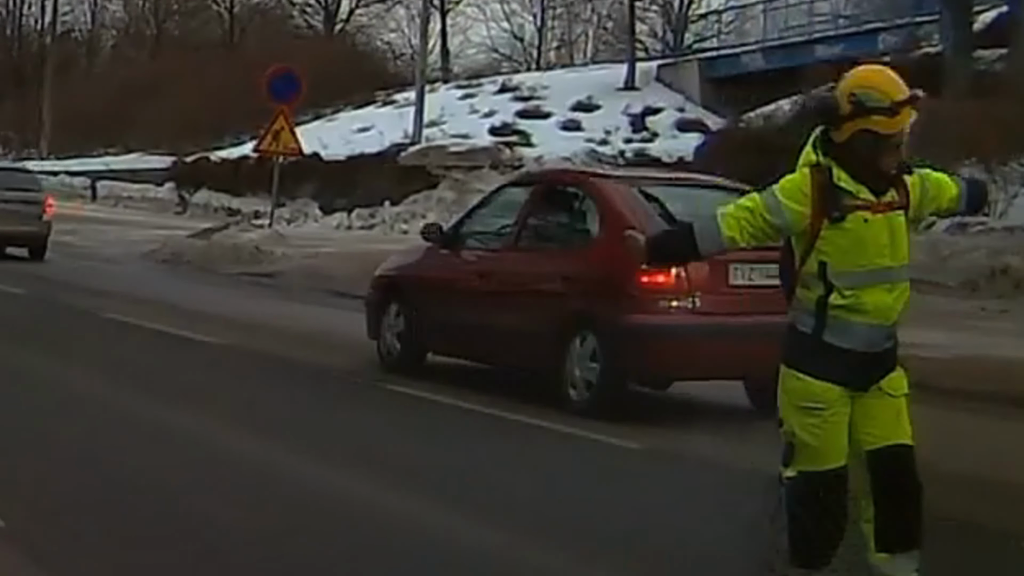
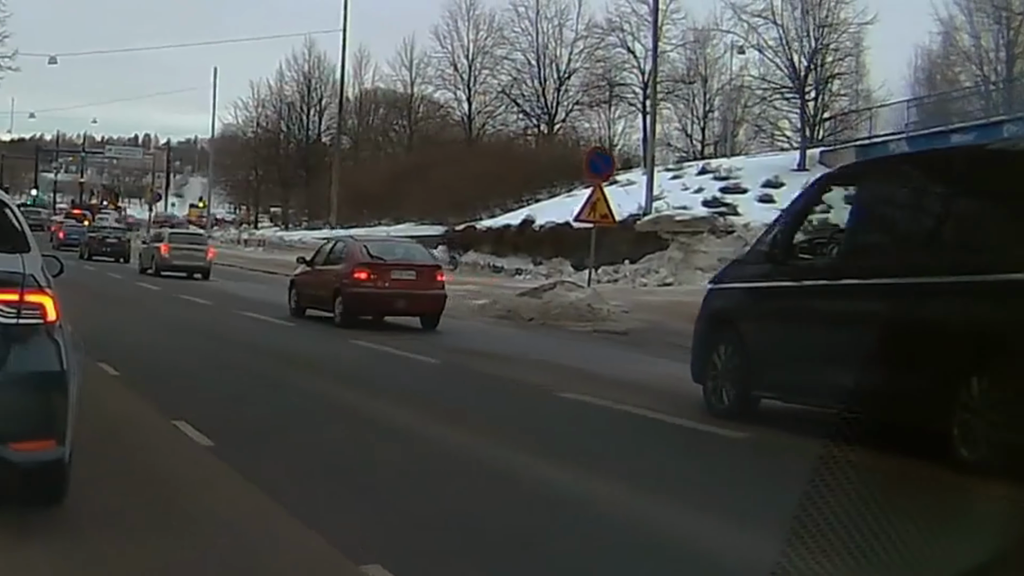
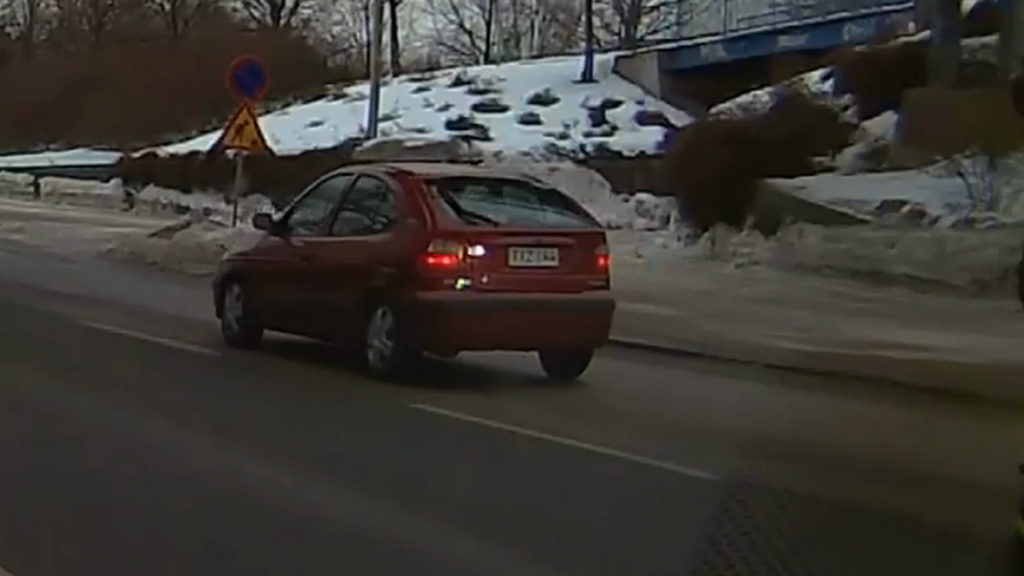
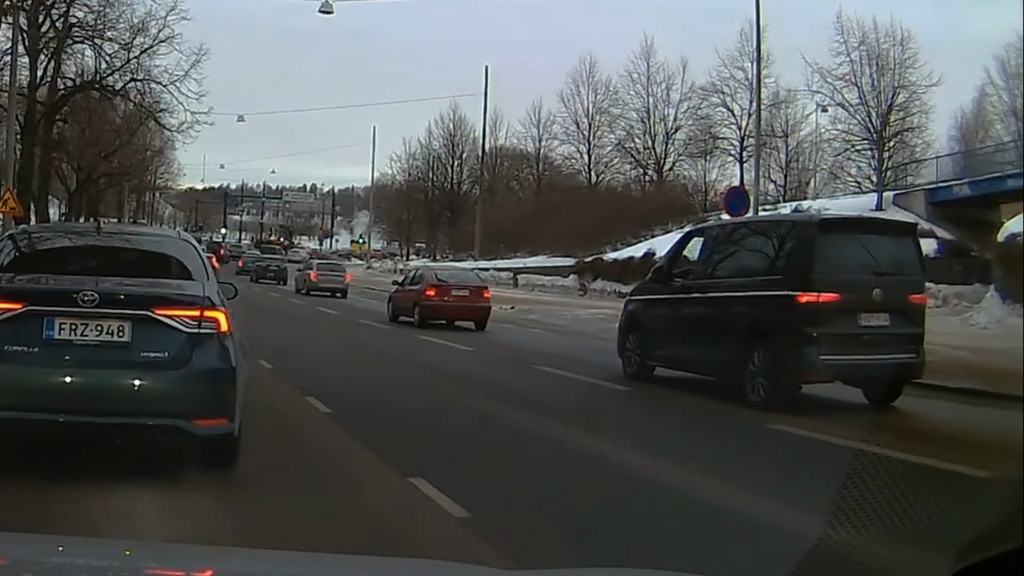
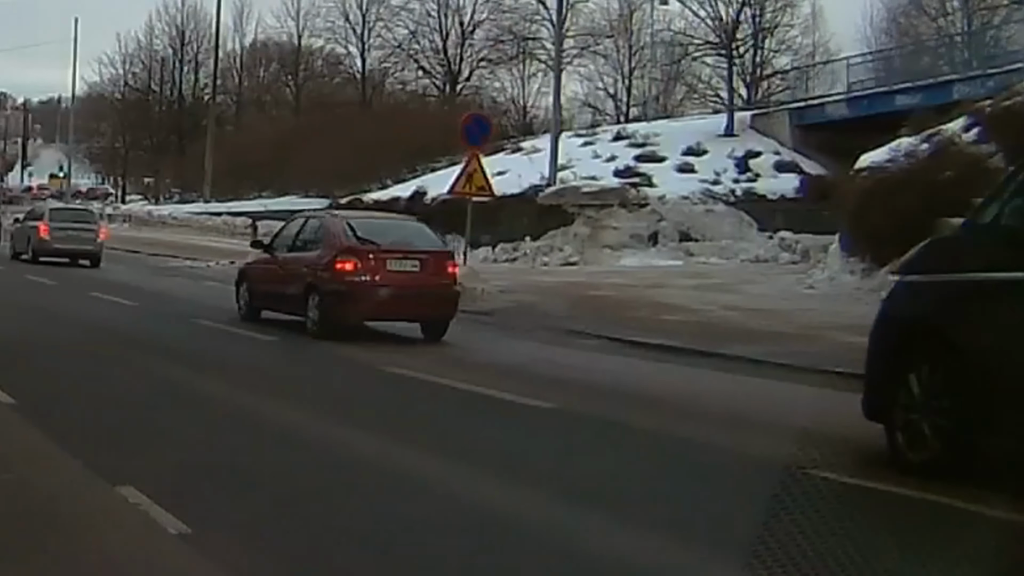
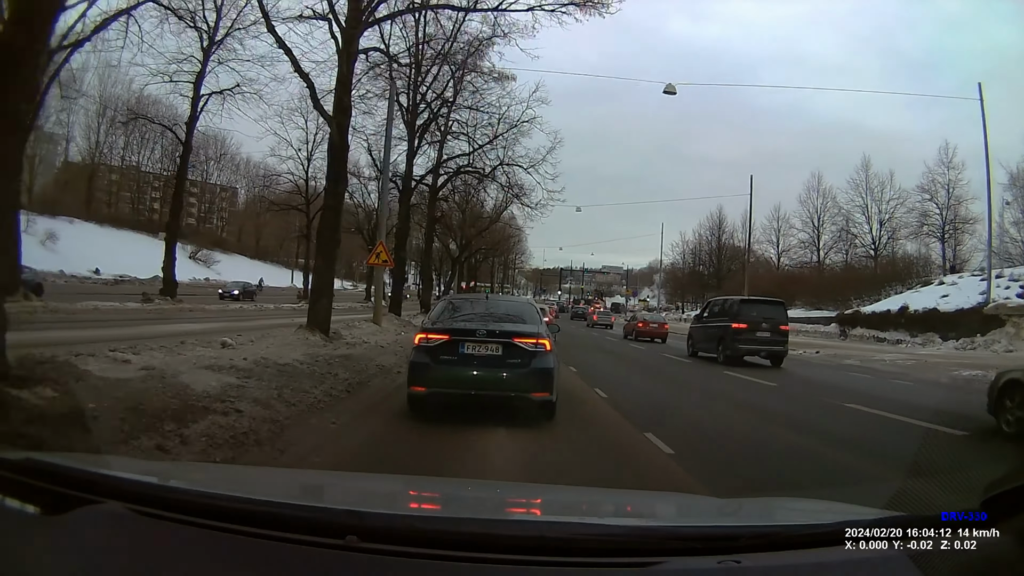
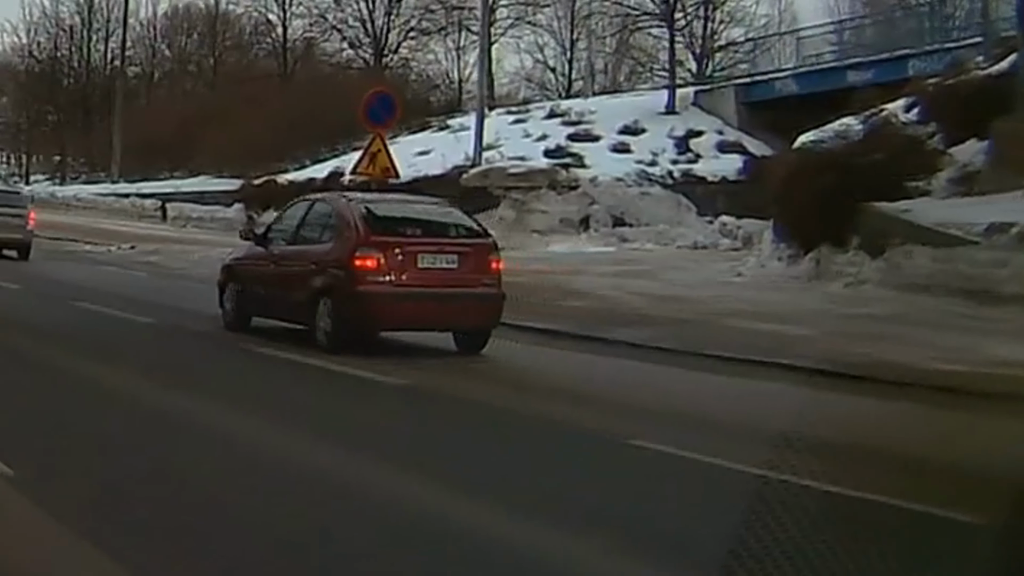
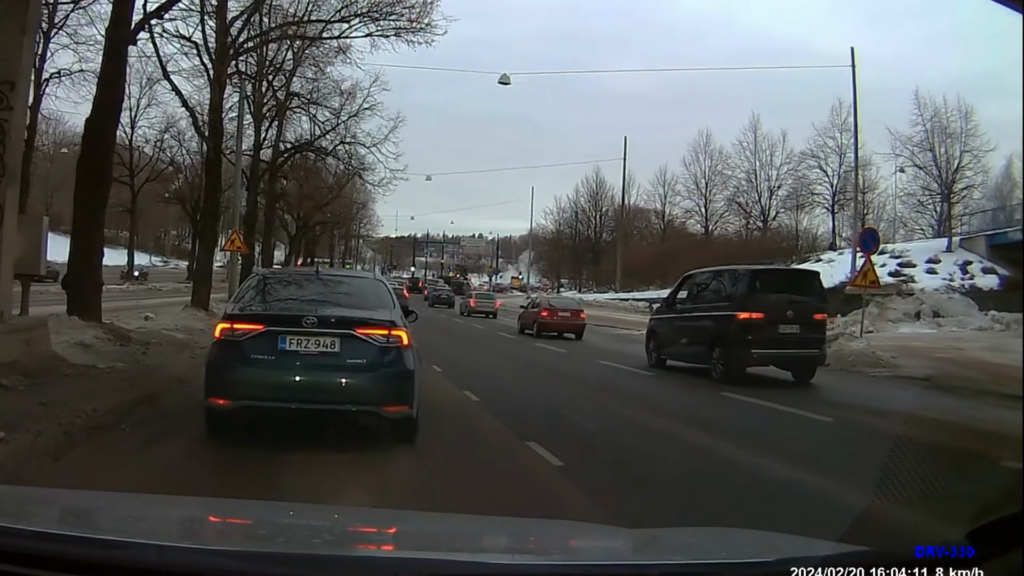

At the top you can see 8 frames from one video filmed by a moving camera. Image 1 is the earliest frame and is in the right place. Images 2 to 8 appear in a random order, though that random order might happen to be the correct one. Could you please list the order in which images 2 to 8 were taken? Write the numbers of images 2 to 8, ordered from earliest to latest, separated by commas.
3, 7, 5, 2, 4, 8, 6
